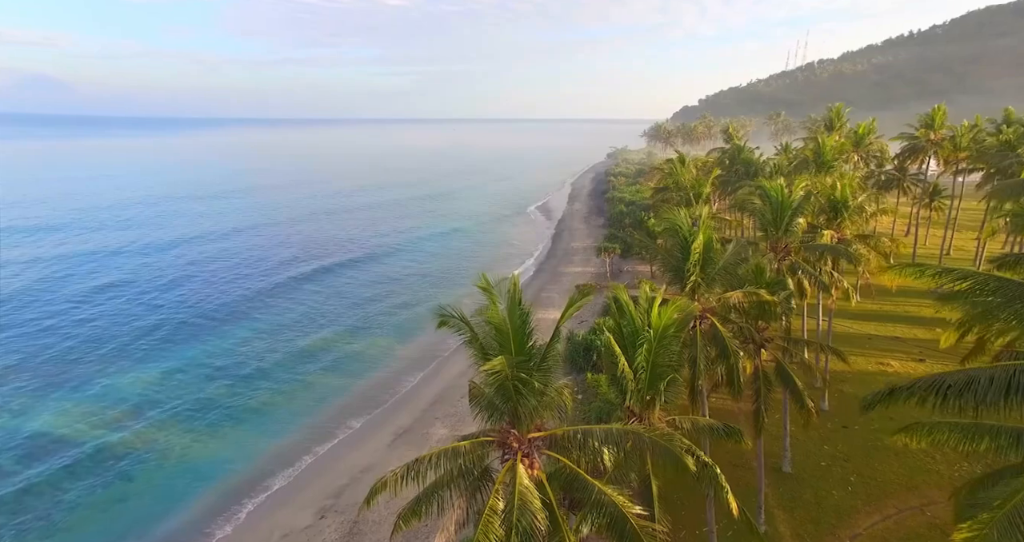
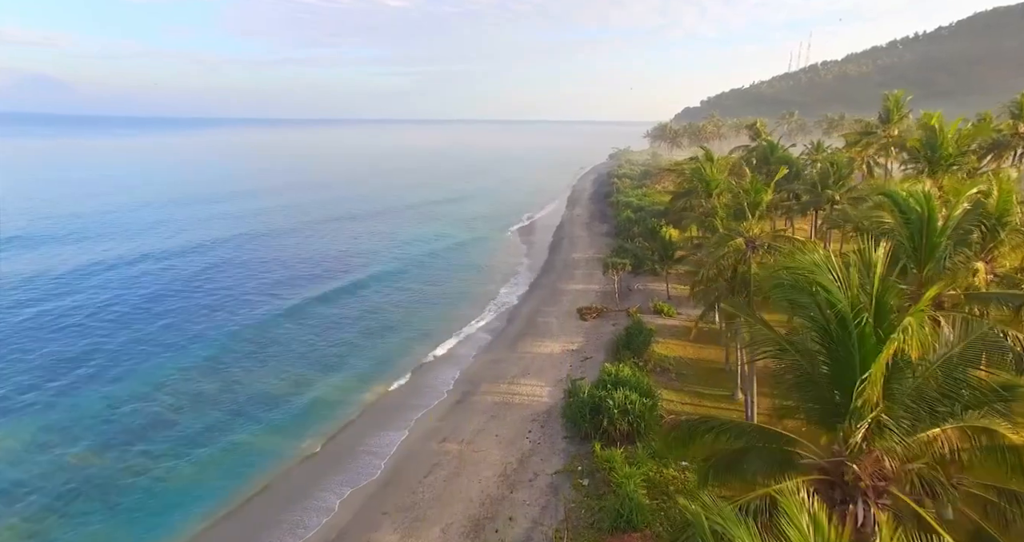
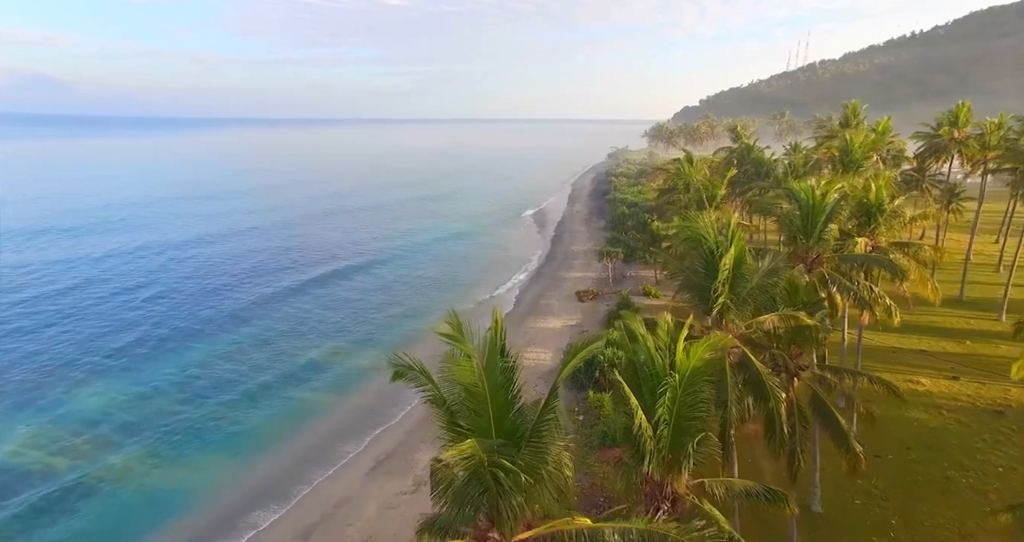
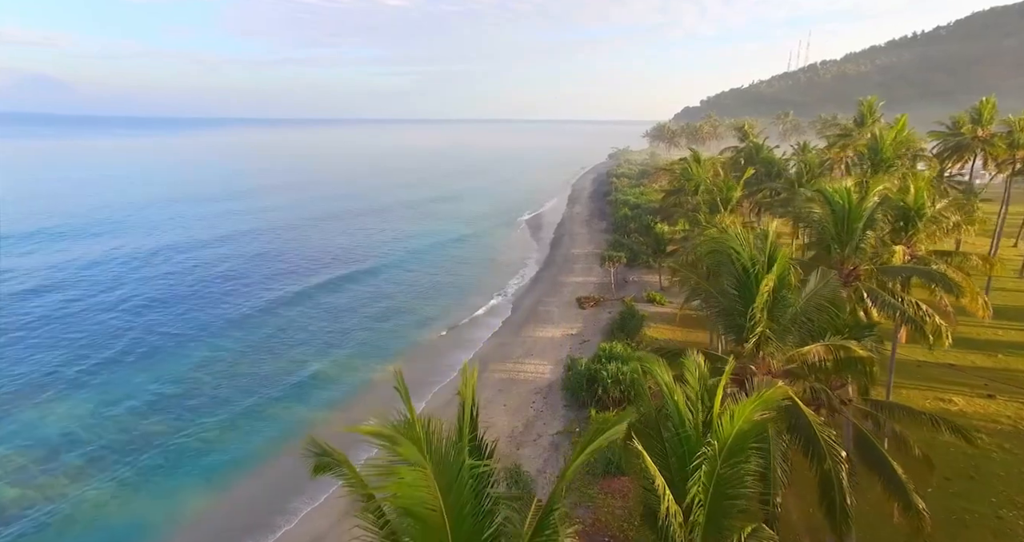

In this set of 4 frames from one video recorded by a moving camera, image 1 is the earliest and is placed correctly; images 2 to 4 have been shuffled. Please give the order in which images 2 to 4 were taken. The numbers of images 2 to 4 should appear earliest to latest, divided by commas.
3, 4, 2
